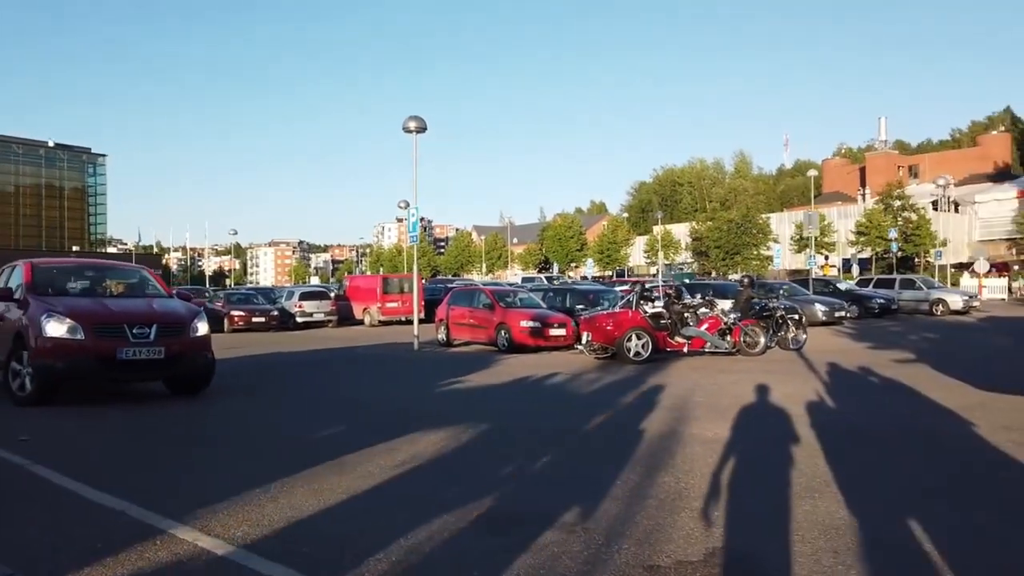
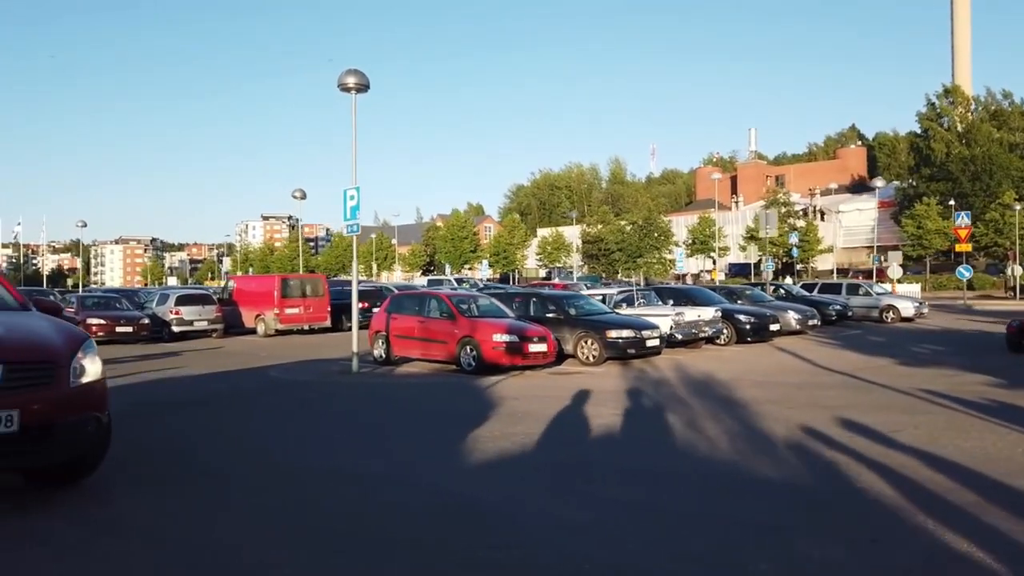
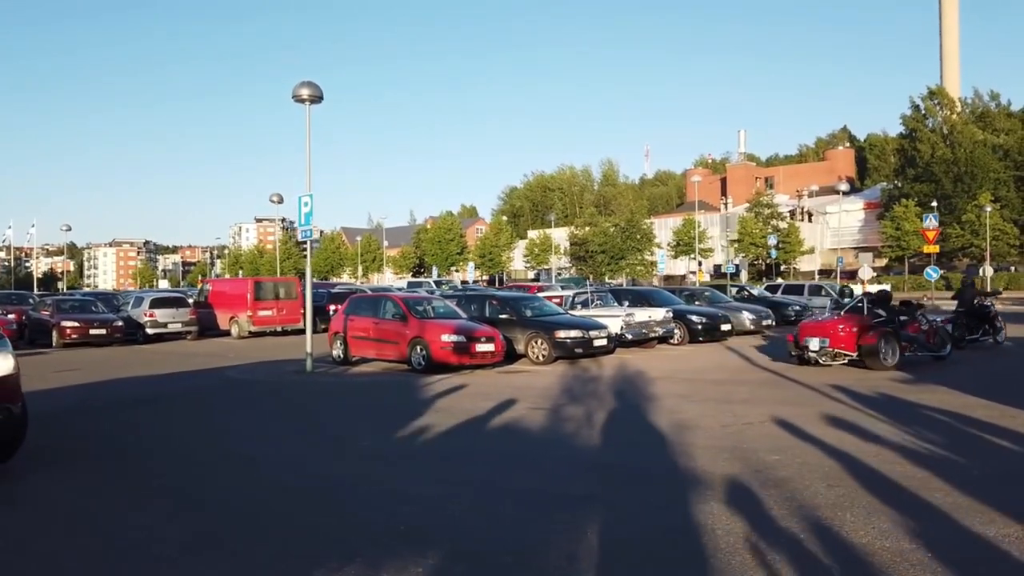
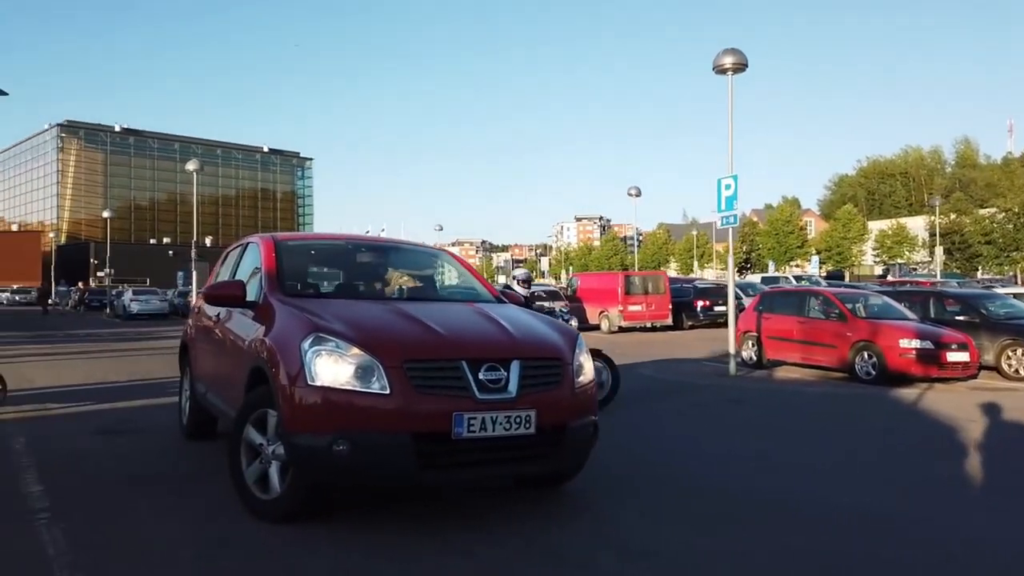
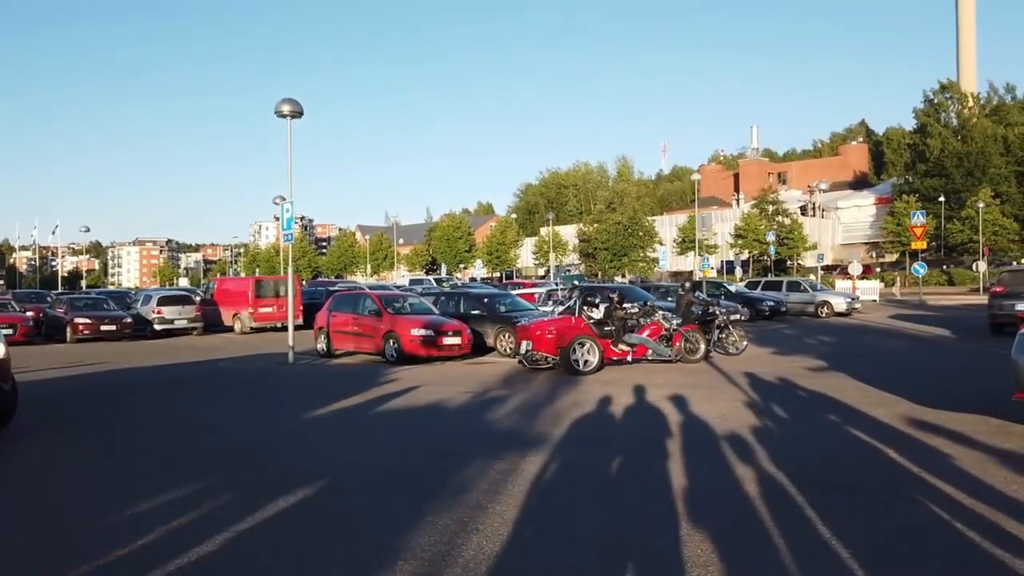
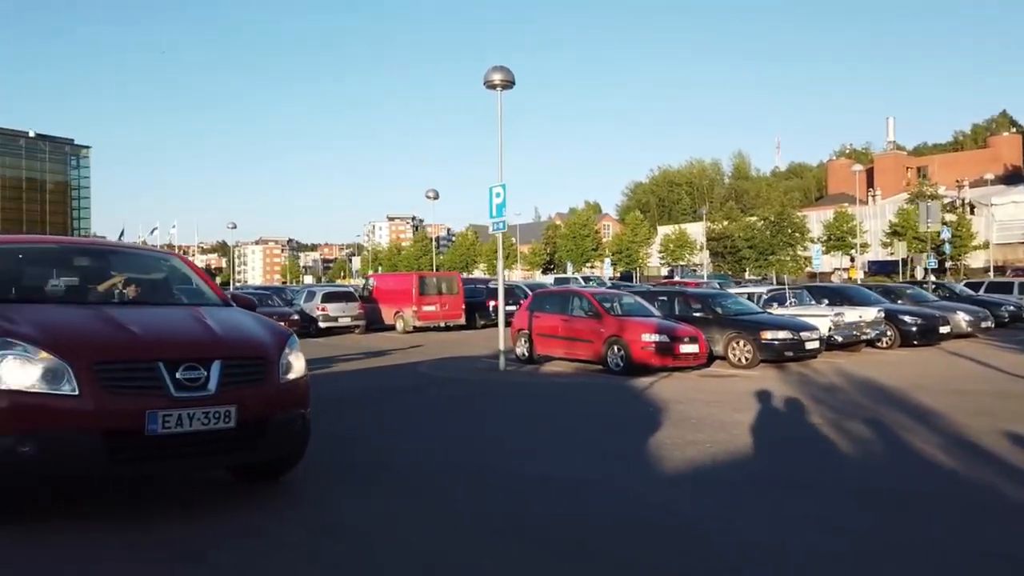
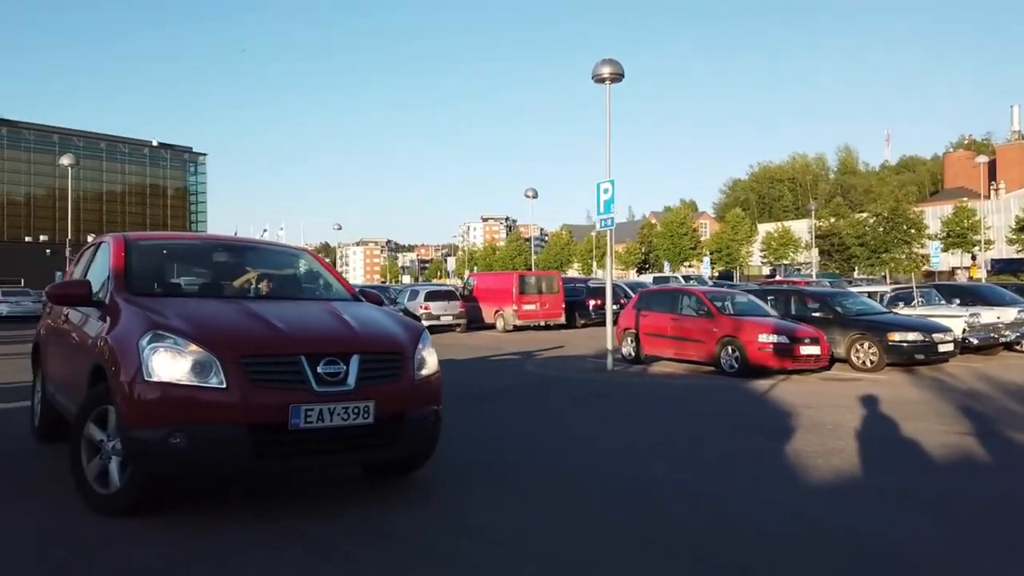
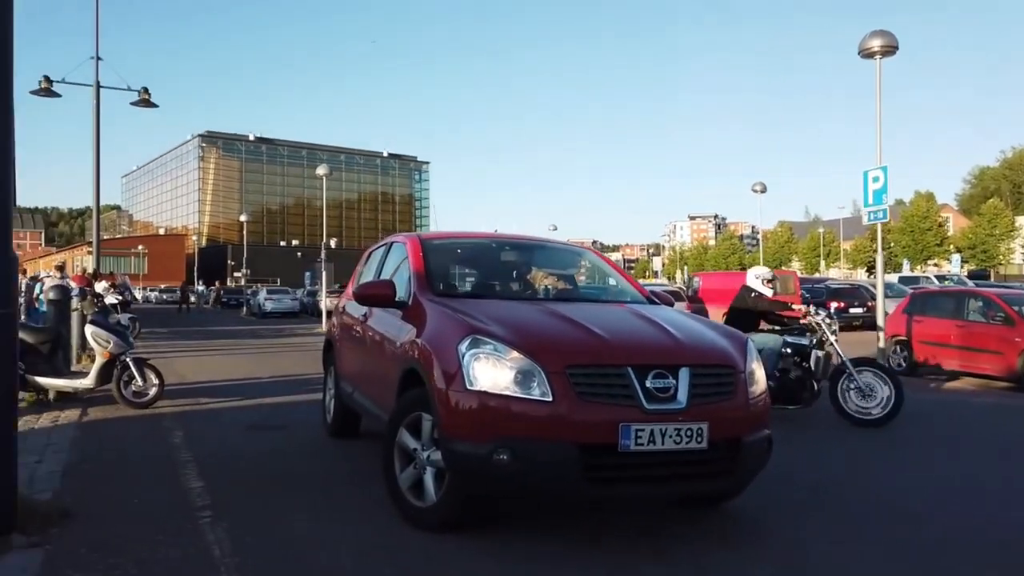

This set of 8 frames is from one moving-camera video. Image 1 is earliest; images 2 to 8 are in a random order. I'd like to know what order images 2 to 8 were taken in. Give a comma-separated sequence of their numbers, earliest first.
5, 3, 2, 6, 7, 4, 8
